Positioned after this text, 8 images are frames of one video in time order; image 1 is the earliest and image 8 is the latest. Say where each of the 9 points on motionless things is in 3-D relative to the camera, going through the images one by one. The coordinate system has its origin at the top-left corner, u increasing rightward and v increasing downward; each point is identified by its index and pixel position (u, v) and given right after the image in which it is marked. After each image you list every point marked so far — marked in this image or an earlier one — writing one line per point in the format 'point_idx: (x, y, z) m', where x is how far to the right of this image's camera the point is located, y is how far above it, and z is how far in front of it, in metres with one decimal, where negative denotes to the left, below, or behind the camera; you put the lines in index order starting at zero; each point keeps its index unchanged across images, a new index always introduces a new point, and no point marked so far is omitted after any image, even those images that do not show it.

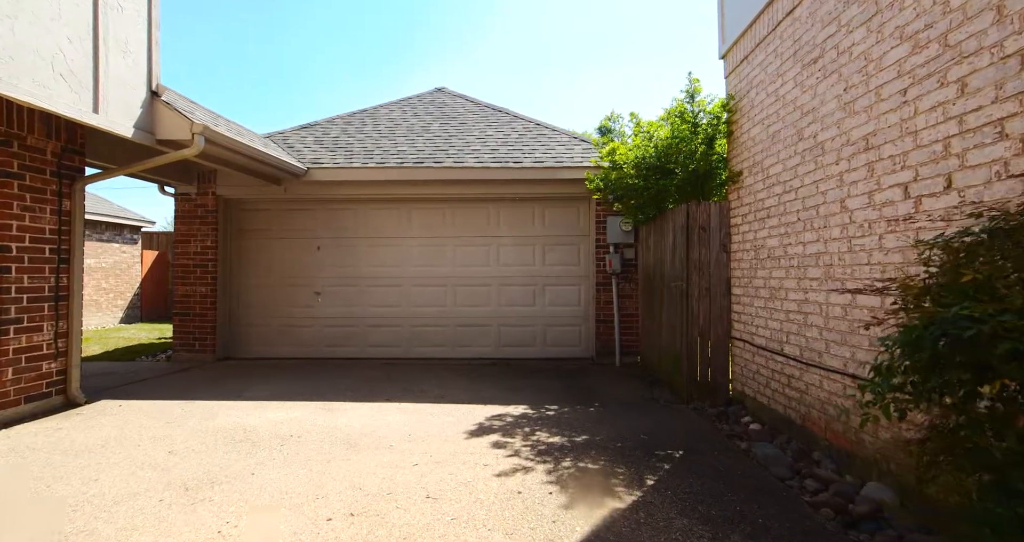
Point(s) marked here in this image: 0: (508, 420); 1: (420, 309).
0: (0.0, -1.3, +4.4) m
1: (-1.4, -0.6, +7.3) m
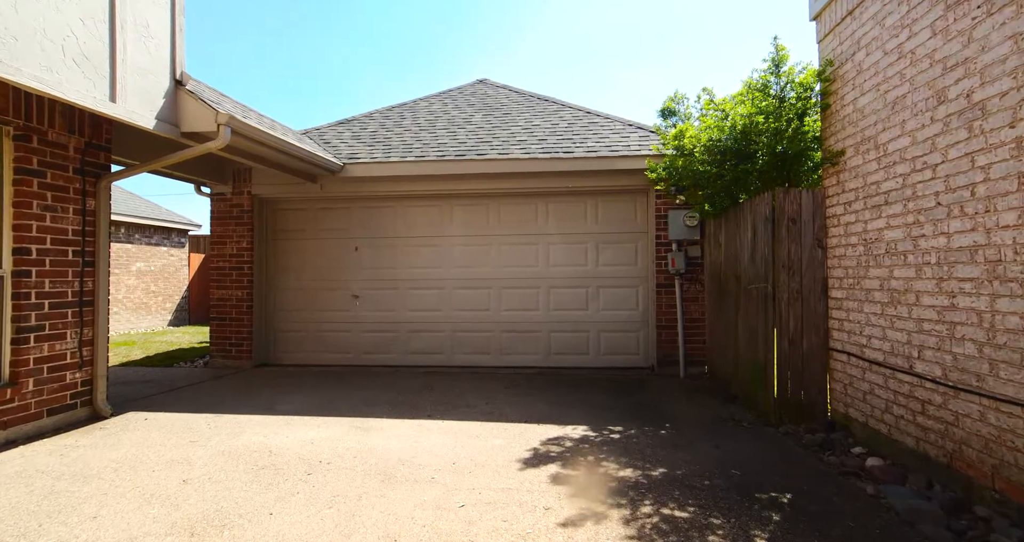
0: (+0.4, -1.3, +3.7) m
1: (-0.7, -0.6, +6.8) m
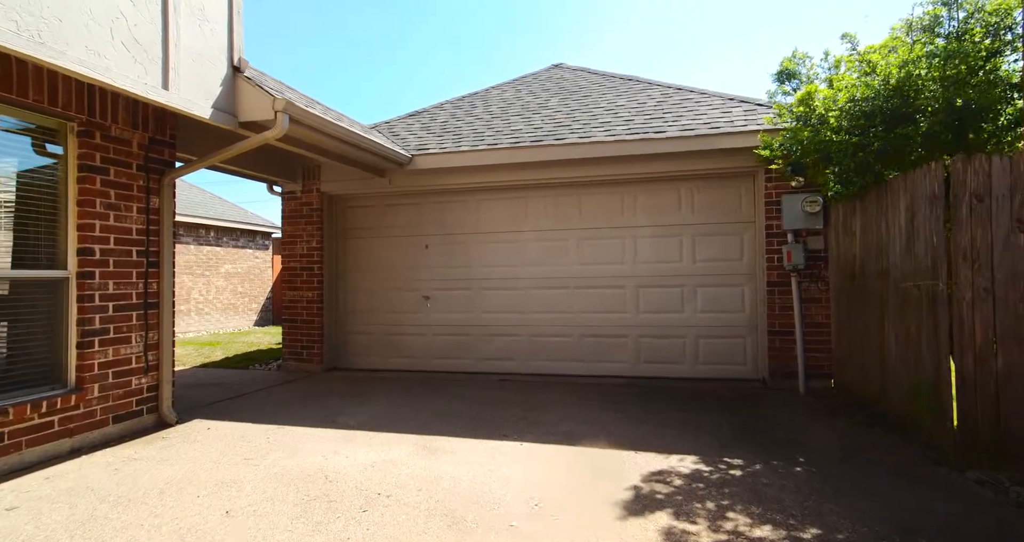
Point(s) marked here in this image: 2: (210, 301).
0: (+1.0, -1.3, +3.0) m
1: (+0.4, -0.6, +6.2) m
2: (-6.7, -0.7, +10.9) m
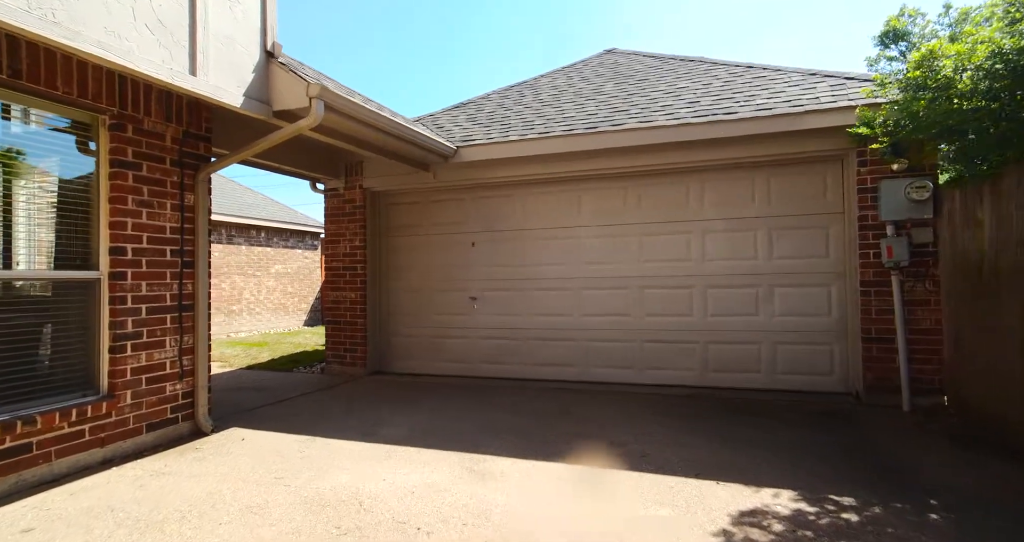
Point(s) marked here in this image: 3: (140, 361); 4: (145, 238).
0: (+1.3, -1.3, +2.4) m
1: (+1.0, -0.6, +5.7) m
2: (-5.6, -0.7, +11.1) m
3: (-2.6, -0.6, +3.5) m
4: (-2.6, +0.2, +3.6) m
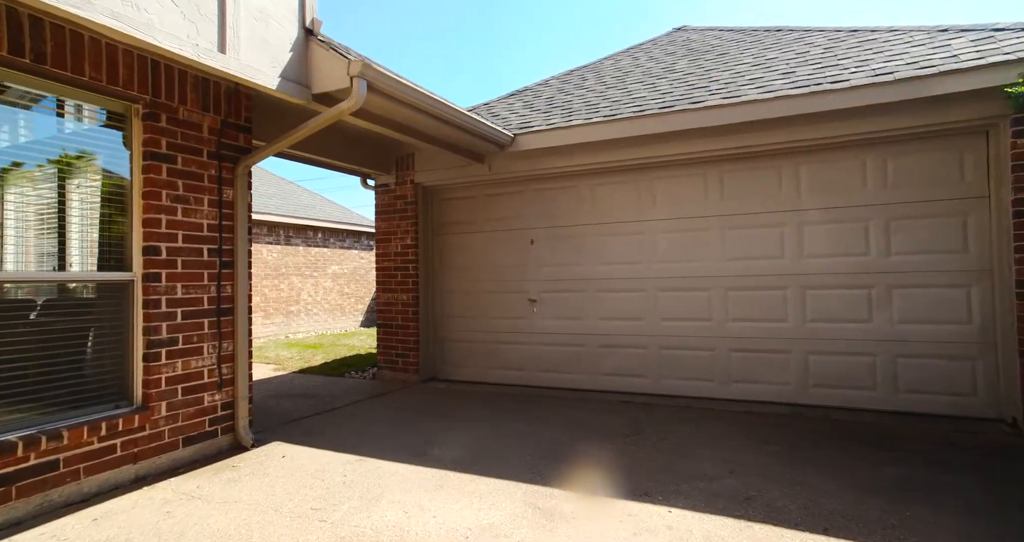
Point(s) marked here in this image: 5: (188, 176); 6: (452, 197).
0: (+1.6, -1.3, +1.7) m
1: (+1.6, -0.6, +5.0) m
2: (-4.3, -0.7, +11.1) m
3: (-2.2, -0.6, +3.2) m
4: (-2.2, +0.2, +3.3) m
5: (-2.2, +0.6, +3.3) m
6: (-0.7, +0.9, +6.0) m
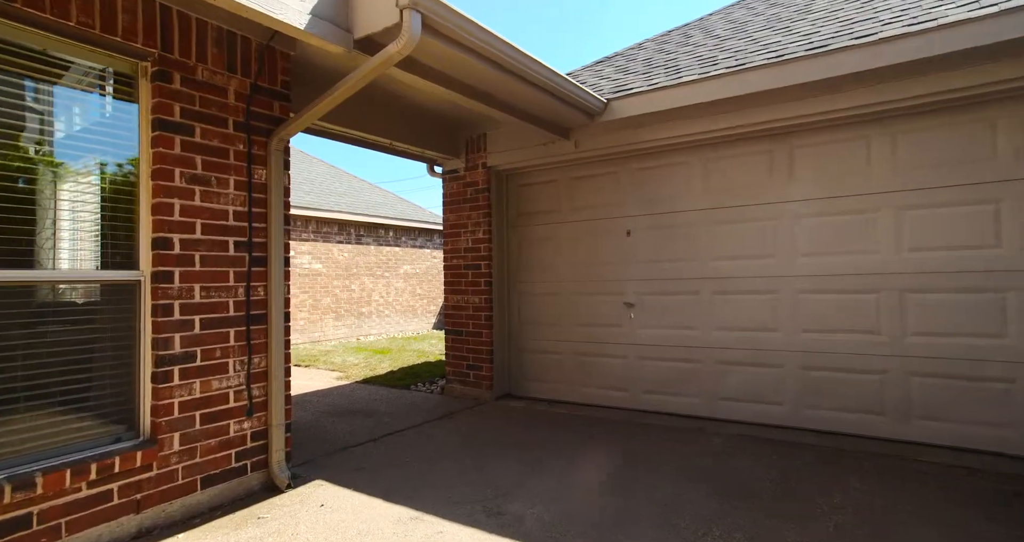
0: (+1.9, -1.2, +0.6) m
1: (+2.4, -0.5, +3.8) m
2: (-2.6, -0.7, +10.7) m
3: (-1.7, -0.6, +2.6) m
4: (-1.7, +0.2, +2.6) m
5: (-1.7, +0.7, +2.7) m
6: (+0.2, +0.9, +5.2) m
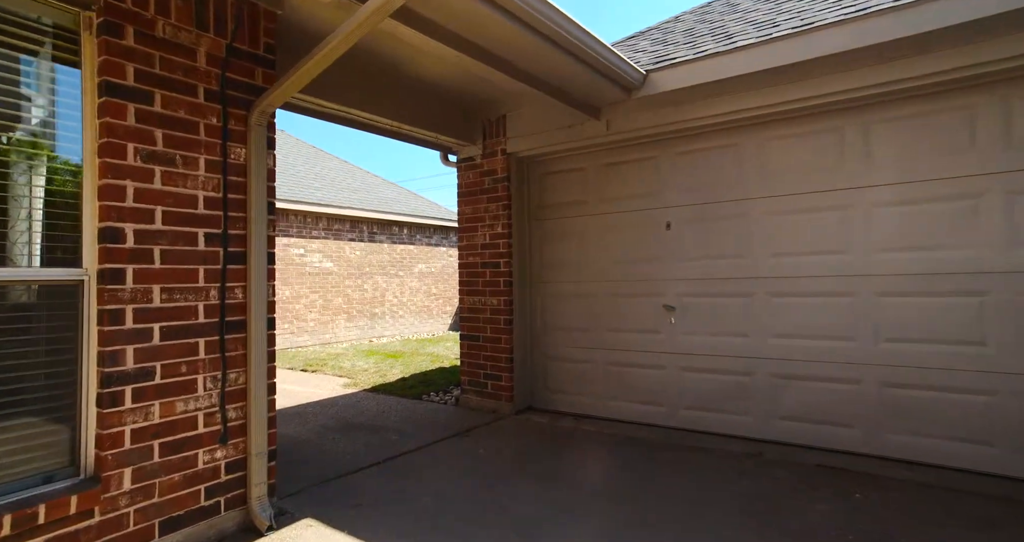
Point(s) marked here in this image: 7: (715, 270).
0: (+1.9, -1.2, 0.0) m
1: (+2.5, -0.5, +3.2) m
2: (-2.2, -0.7, +10.2) m
3: (-1.6, -0.6, +2.1) m
4: (-1.6, +0.3, +2.2) m
5: (-1.5, +0.7, +2.2) m
6: (+0.4, +0.9, +4.6) m
7: (+1.6, 0.0, +3.8) m
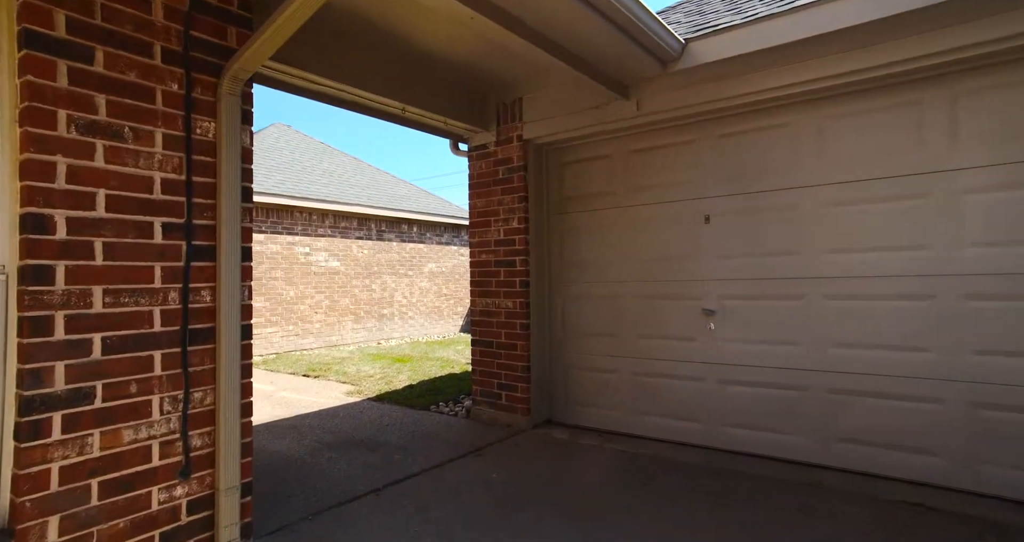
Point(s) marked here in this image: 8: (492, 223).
0: (+1.9, -1.2, -0.5) m
1: (+2.7, -0.5, +2.7) m
2: (-1.9, -0.7, +9.8) m
3: (-1.5, -0.6, +1.7) m
4: (-1.5, +0.3, +1.8) m
5: (-1.4, +0.7, +1.8) m
6: (+0.5, +0.9, +4.2) m
7: (+1.7, 0.0, +3.3) m
8: (-0.2, +0.4, +4.3) m
